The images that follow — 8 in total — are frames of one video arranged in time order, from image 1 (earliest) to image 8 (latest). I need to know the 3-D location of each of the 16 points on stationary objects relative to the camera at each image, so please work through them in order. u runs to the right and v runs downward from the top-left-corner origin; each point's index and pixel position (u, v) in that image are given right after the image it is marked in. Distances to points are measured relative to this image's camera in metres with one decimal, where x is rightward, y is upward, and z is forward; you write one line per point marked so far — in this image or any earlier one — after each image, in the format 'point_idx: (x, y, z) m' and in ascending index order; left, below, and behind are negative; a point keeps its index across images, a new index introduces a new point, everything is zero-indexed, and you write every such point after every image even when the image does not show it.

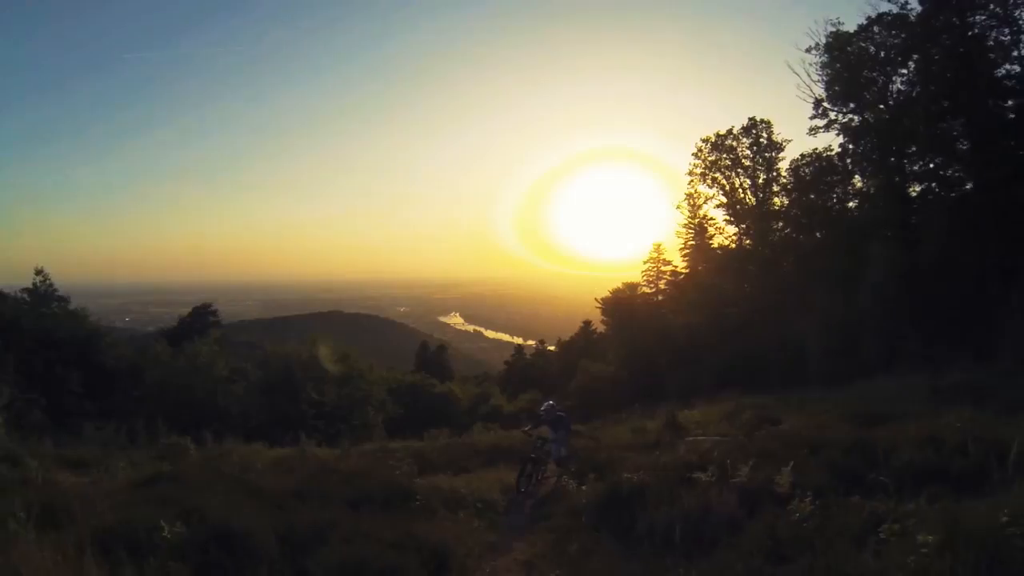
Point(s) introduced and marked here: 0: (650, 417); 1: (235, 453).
0: (+3.2, -2.8, +16.2) m
1: (-6.1, -3.7, +17.0) m
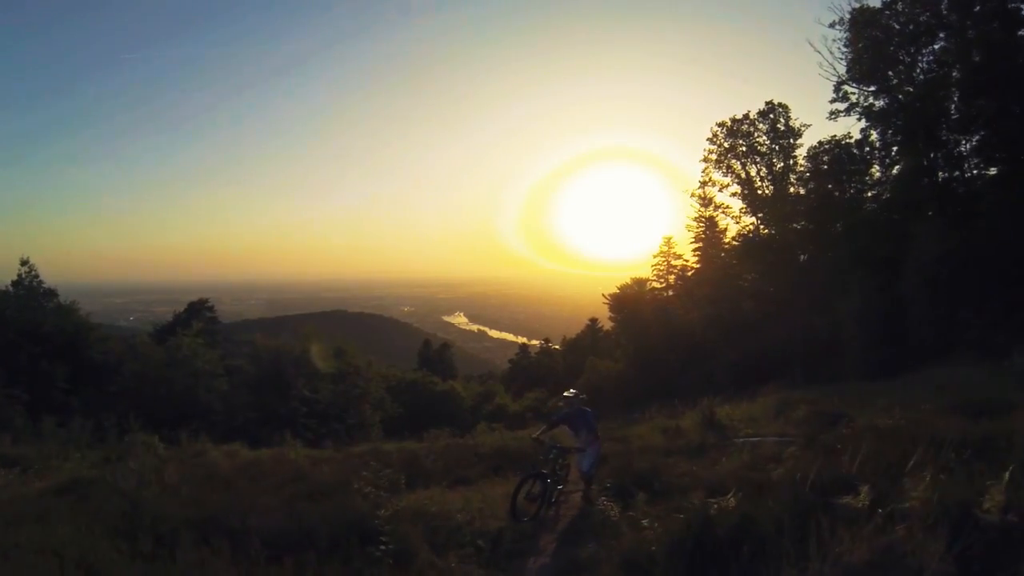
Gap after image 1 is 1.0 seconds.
0: (+3.3, -2.5, +14.3) m
1: (-5.9, -3.3, +15.1) m
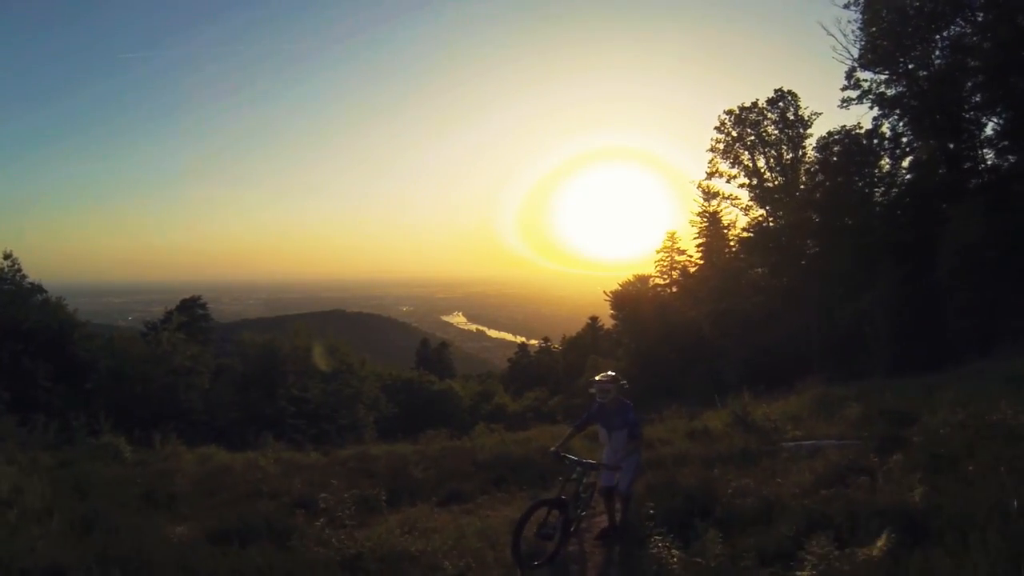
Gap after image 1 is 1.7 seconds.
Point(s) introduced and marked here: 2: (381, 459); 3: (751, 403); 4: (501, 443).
0: (+3.3, -2.2, +12.8) m
1: (-5.9, -3.1, +13.7) m
2: (-1.9, -2.7, +11.9) m
3: (+4.0, -1.9, +12.5) m
4: (-0.1, -2.7, +13.0) m
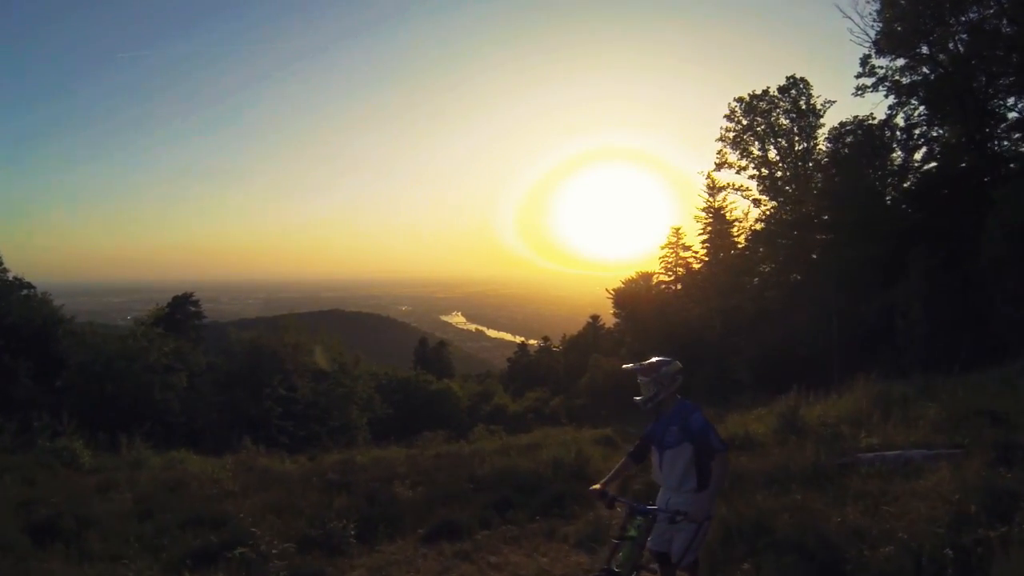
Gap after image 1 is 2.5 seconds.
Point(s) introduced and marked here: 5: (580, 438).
0: (+3.4, -2.0, +11.4) m
1: (-5.8, -2.9, +12.2) m
2: (-1.9, -2.5, +10.4) m
3: (+4.1, -1.7, +11.0) m
4: (0.0, -2.5, +11.5) m
5: (+1.4, -3.0, +15.1) m
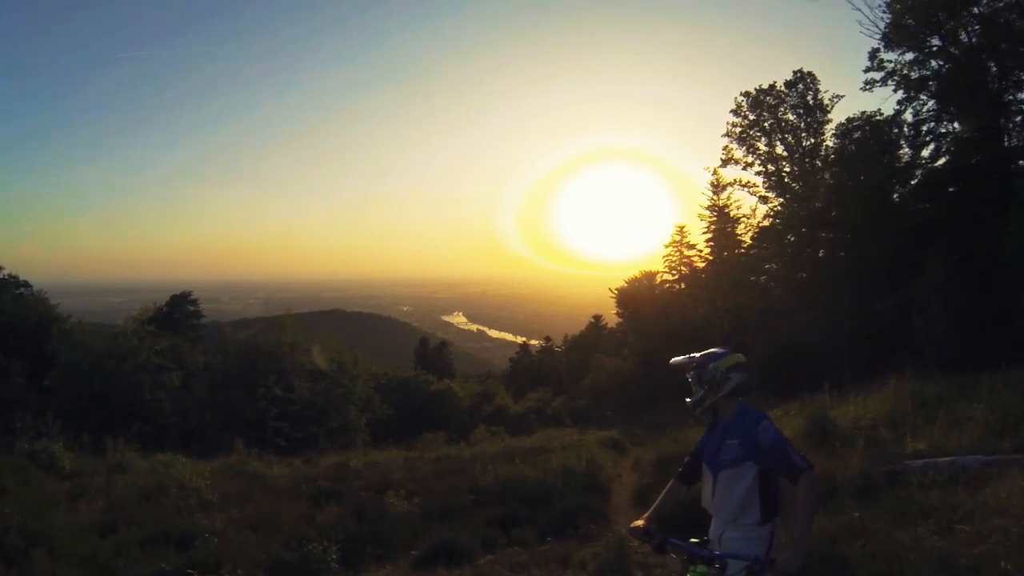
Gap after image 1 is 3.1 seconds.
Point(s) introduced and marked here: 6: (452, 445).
0: (+3.4, -1.9, +10.7) m
1: (-5.8, -2.8, +11.6) m
2: (-1.8, -2.4, +9.7) m
3: (+4.1, -1.7, +10.3) m
4: (0.0, -2.4, +10.9) m
5: (+1.4, -2.9, +14.4) m
6: (-1.5, -3.8, +18.5) m
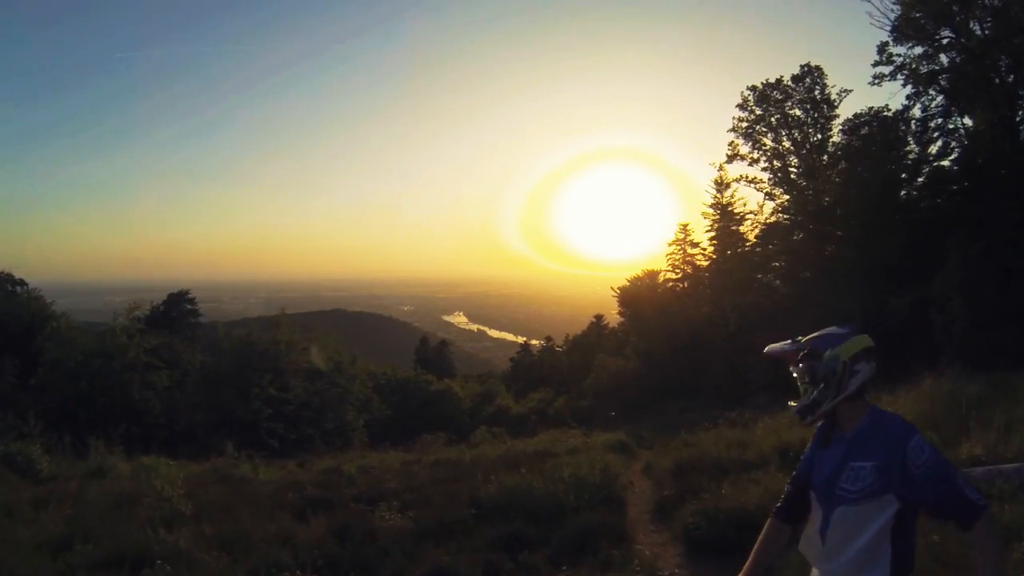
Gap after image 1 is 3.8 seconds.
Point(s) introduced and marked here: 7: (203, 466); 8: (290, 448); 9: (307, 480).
0: (+3.5, -1.8, +10.0) m
1: (-5.8, -2.7, +10.9) m
2: (-1.8, -2.3, +9.1) m
3: (+4.2, -1.6, +9.7) m
4: (0.0, -2.3, +10.2) m
5: (+1.5, -2.8, +13.8) m
6: (-1.5, -3.8, +17.9) m
7: (-5.3, -3.0, +12.8) m
8: (-5.9, -4.2, +19.7) m
9: (-2.7, -2.5, +9.8) m
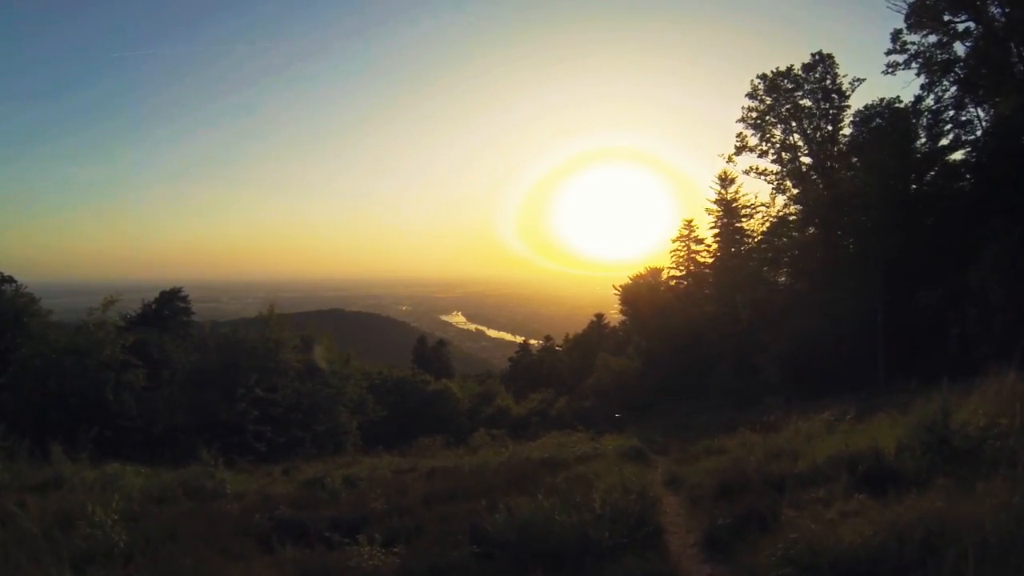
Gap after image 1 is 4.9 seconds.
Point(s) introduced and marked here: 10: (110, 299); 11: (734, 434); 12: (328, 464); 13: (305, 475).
0: (+3.6, -1.7, +8.8) m
1: (-5.7, -2.5, +9.7) m
2: (-1.7, -2.2, +7.9) m
3: (+4.3, -1.4, +8.5) m
4: (+0.1, -2.2, +9.0) m
5: (+1.5, -2.7, +12.6) m
6: (-1.4, -3.6, +16.6) m
7: (-5.2, -2.9, +11.6) m
8: (-5.8, -4.0, +18.5) m
9: (-2.6, -2.3, +8.5) m
10: (-10.4, -0.3, +19.6) m
11: (+3.8, -2.5, +13.1) m
12: (-3.6, -3.4, +14.5) m
13: (-3.2, -2.9, +11.7) m
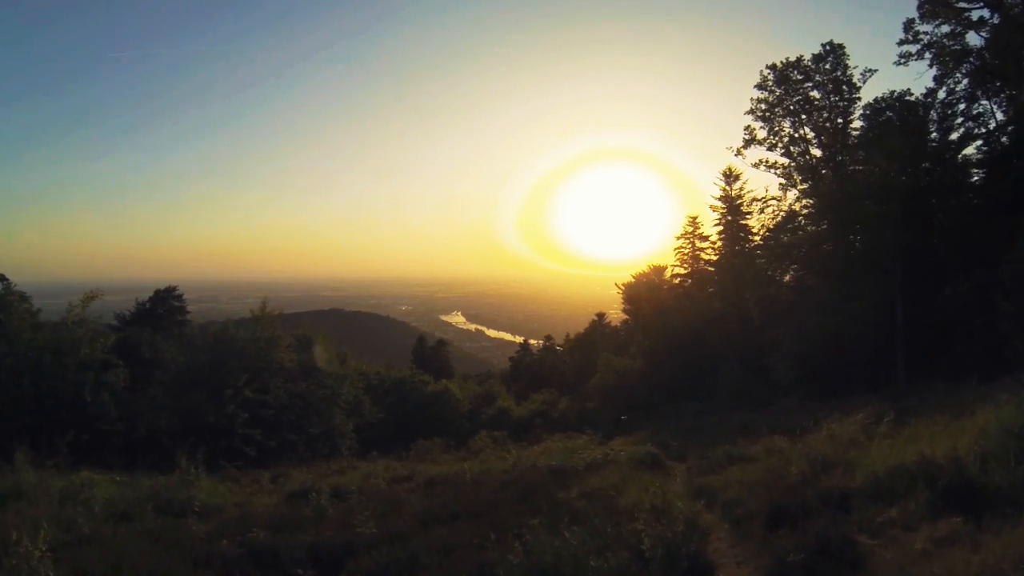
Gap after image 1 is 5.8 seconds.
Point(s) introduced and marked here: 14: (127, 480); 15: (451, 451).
0: (+3.6, -1.6, +7.9) m
1: (-5.6, -2.4, +8.7) m
2: (-1.6, -2.1, +6.9) m
3: (+4.3, -1.3, +7.5) m
4: (+0.2, -2.1, +8.1) m
5: (+1.6, -2.6, +11.6) m
6: (-1.3, -3.5, +15.7) m
7: (-5.1, -2.8, +10.6) m
8: (-5.7, -3.9, +17.6) m
9: (-2.5, -2.2, +7.6) m
10: (-10.3, -0.2, +18.7) m
11: (+3.9, -2.3, +12.1) m
12: (-3.5, -3.3, +13.6) m
13: (-3.2, -2.8, +10.8) m
14: (-5.8, -2.9, +11.3) m
15: (-1.4, -3.8, +17.7) m
